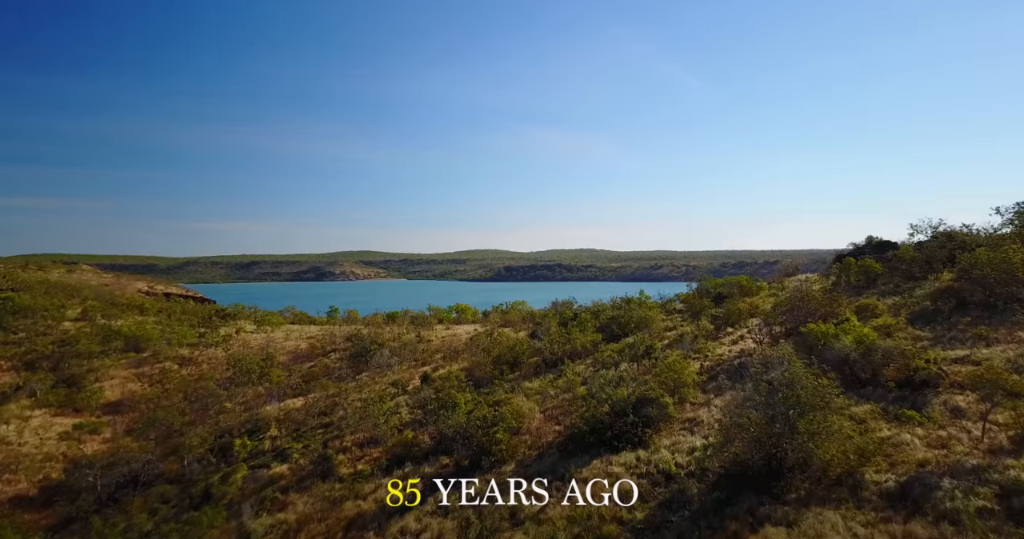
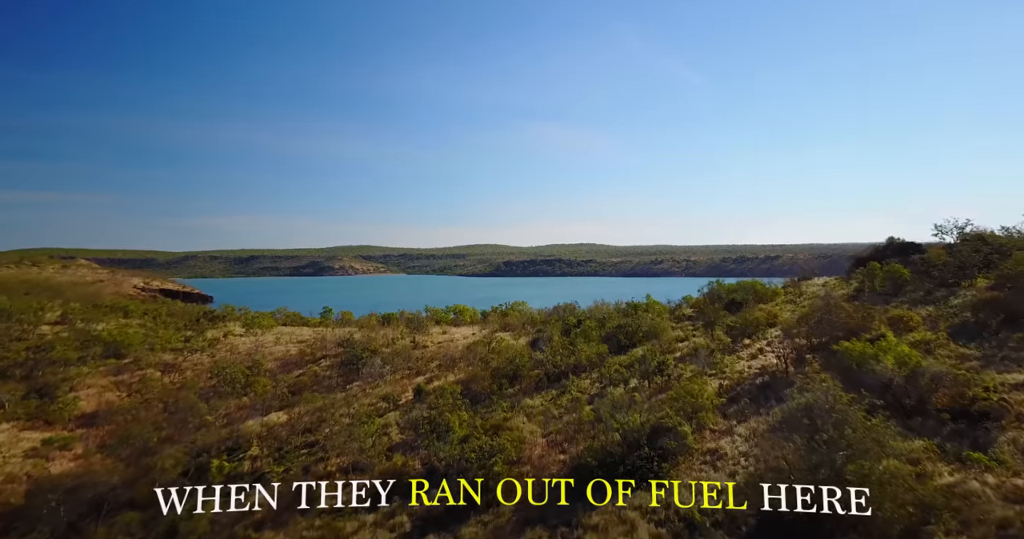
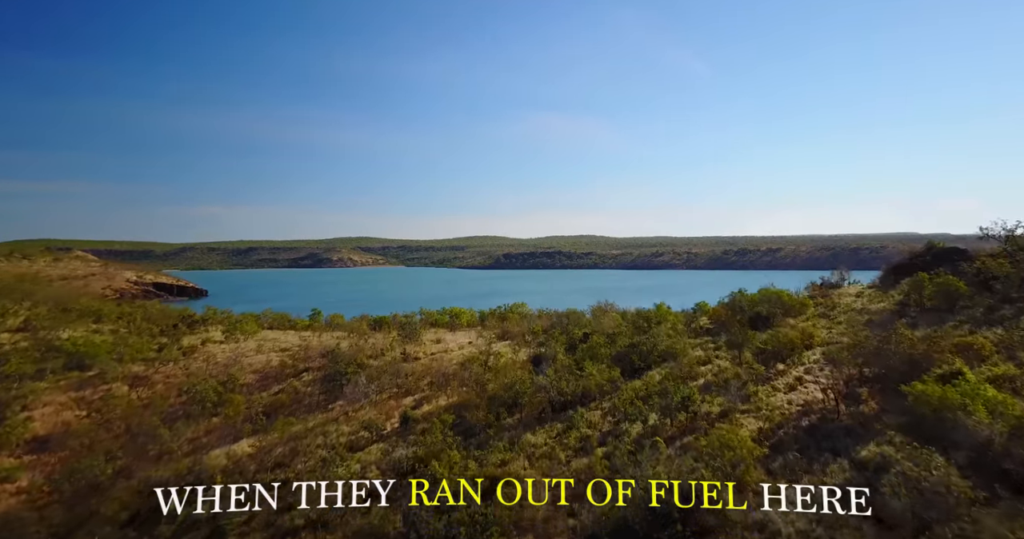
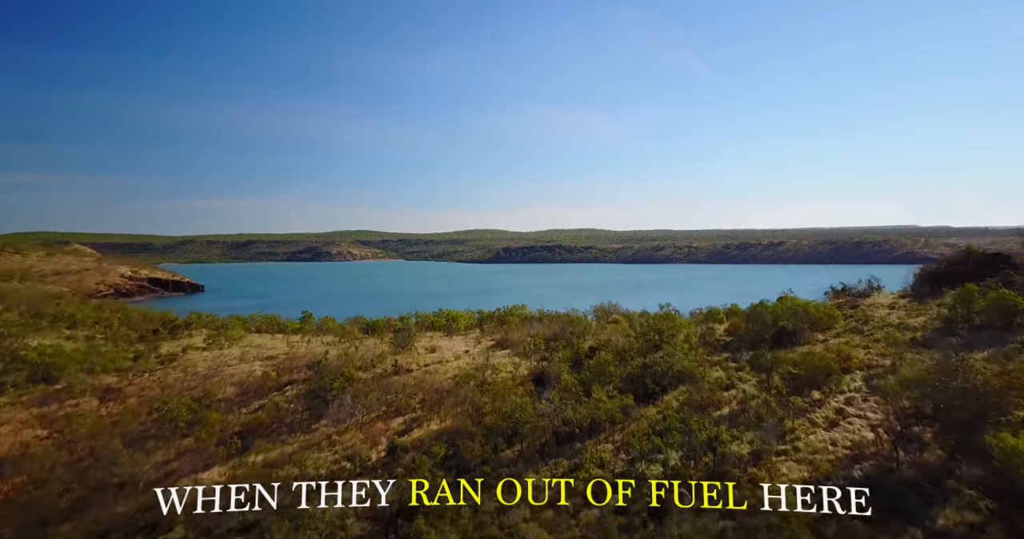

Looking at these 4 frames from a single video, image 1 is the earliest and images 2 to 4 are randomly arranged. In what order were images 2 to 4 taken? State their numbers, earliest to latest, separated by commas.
2, 3, 4
